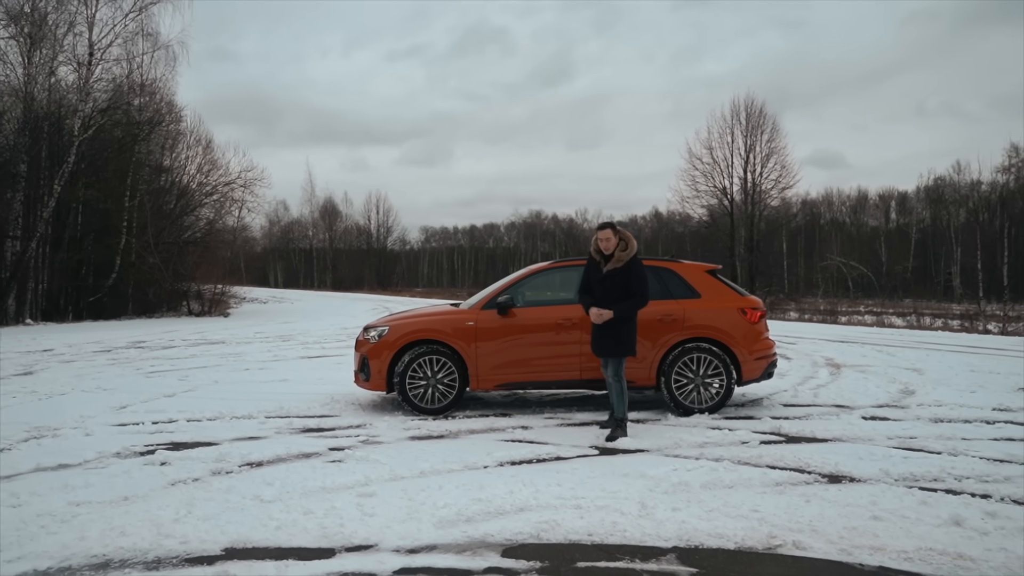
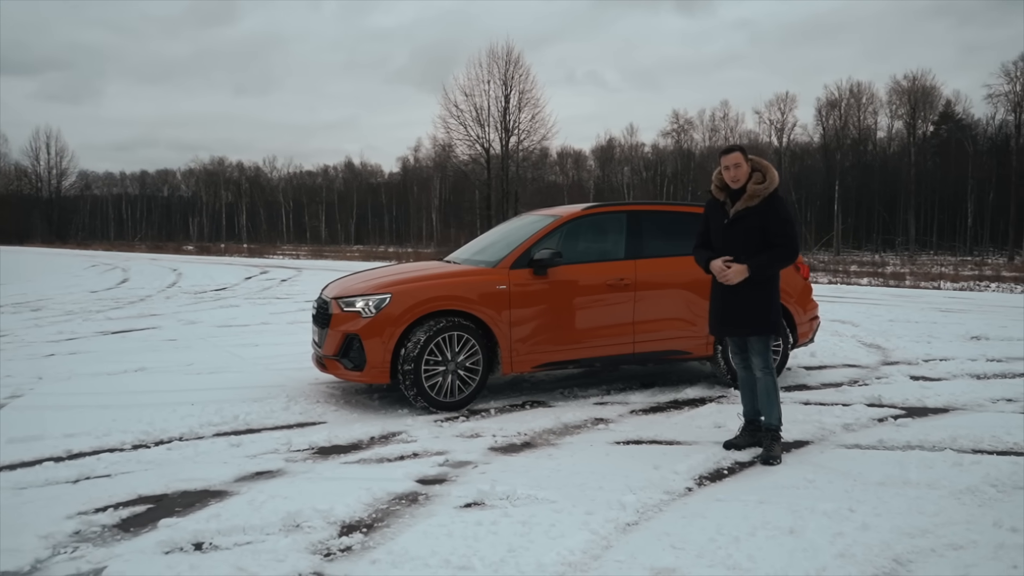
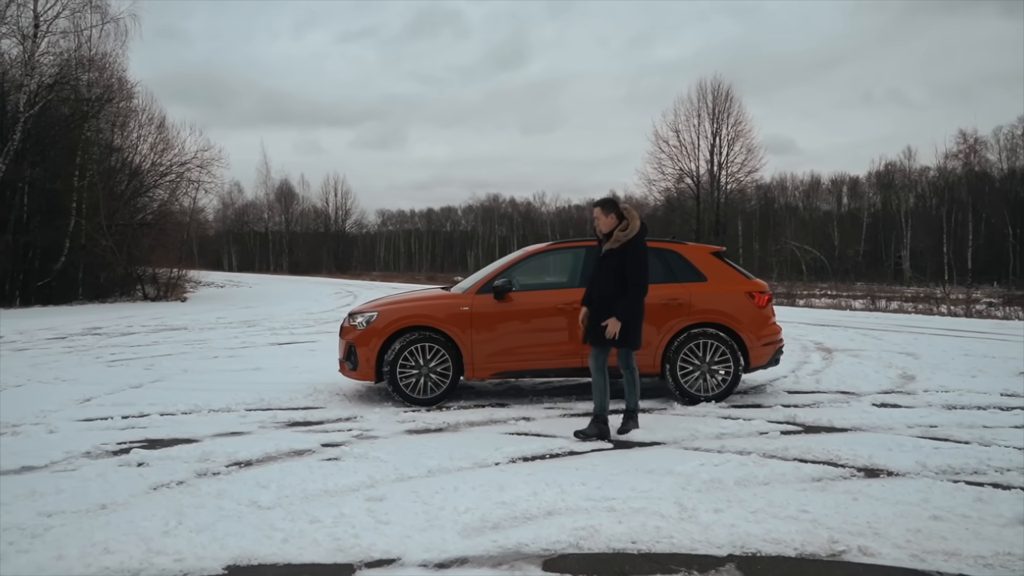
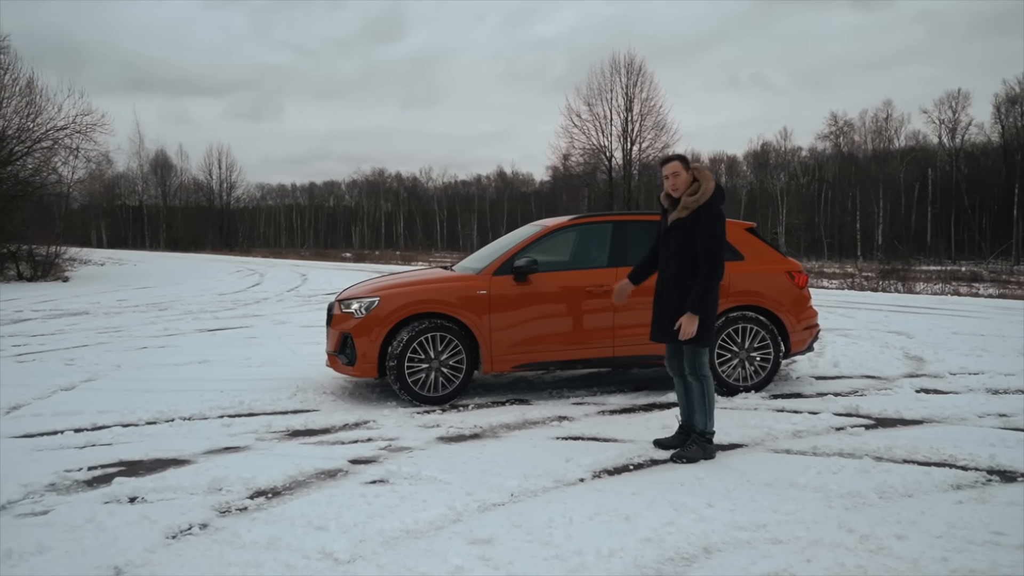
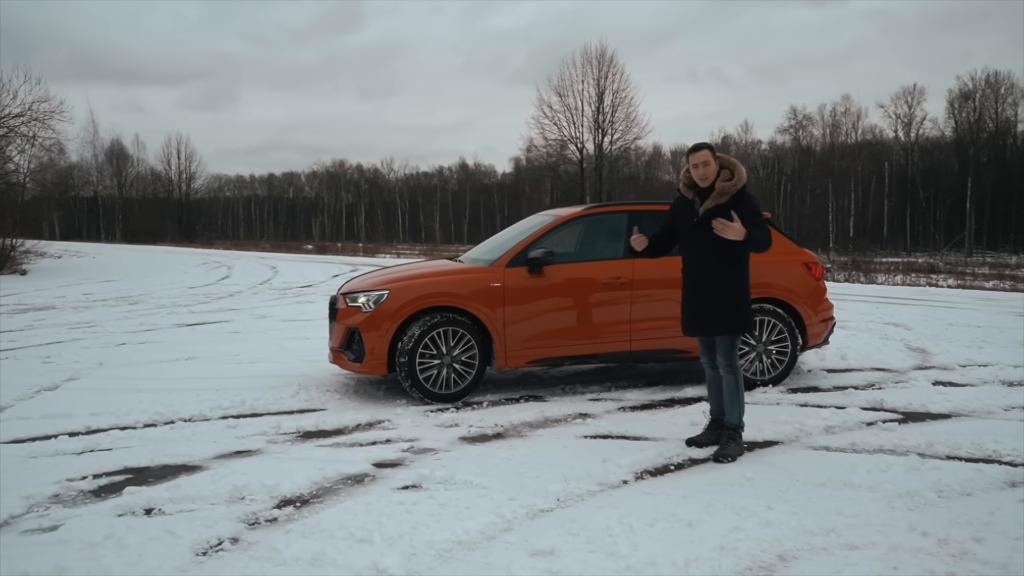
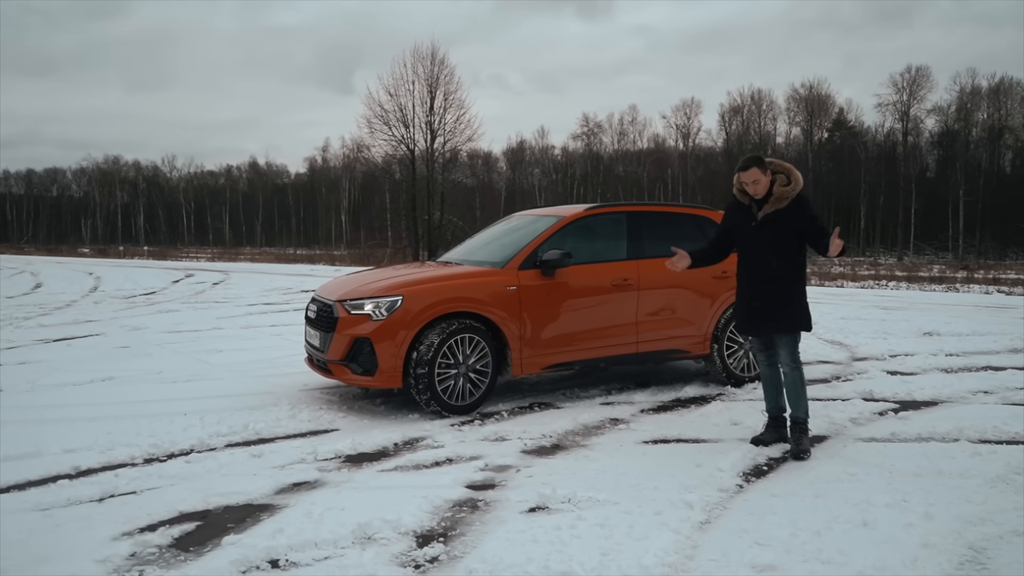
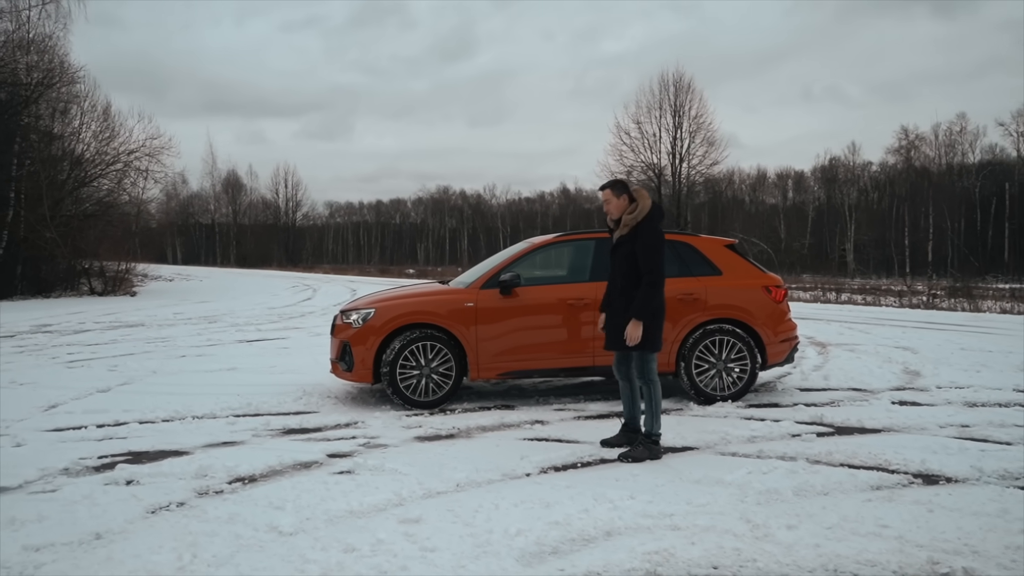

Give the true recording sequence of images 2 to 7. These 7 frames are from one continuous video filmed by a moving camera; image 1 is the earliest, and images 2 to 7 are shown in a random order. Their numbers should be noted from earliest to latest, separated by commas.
3, 7, 4, 5, 2, 6
